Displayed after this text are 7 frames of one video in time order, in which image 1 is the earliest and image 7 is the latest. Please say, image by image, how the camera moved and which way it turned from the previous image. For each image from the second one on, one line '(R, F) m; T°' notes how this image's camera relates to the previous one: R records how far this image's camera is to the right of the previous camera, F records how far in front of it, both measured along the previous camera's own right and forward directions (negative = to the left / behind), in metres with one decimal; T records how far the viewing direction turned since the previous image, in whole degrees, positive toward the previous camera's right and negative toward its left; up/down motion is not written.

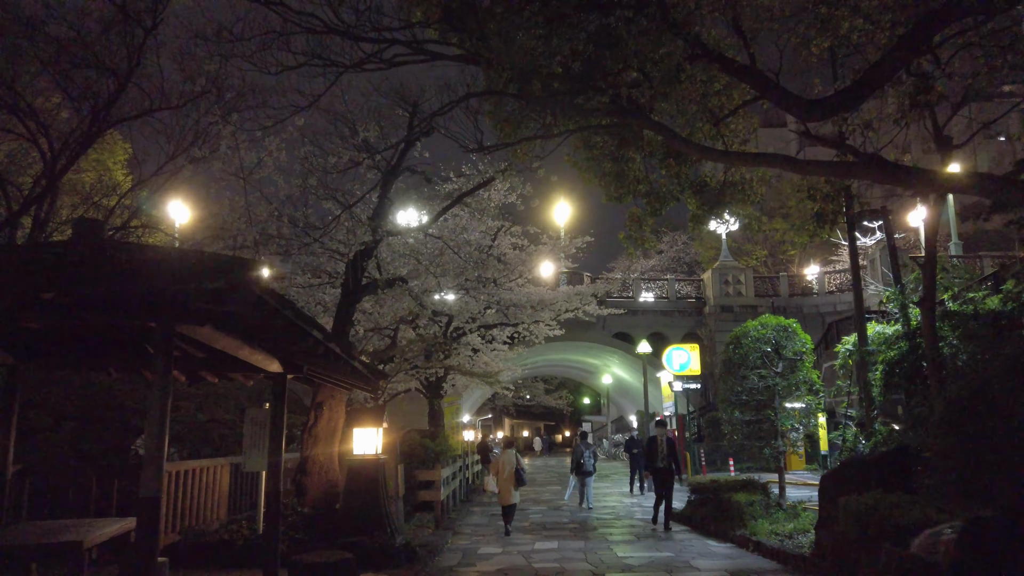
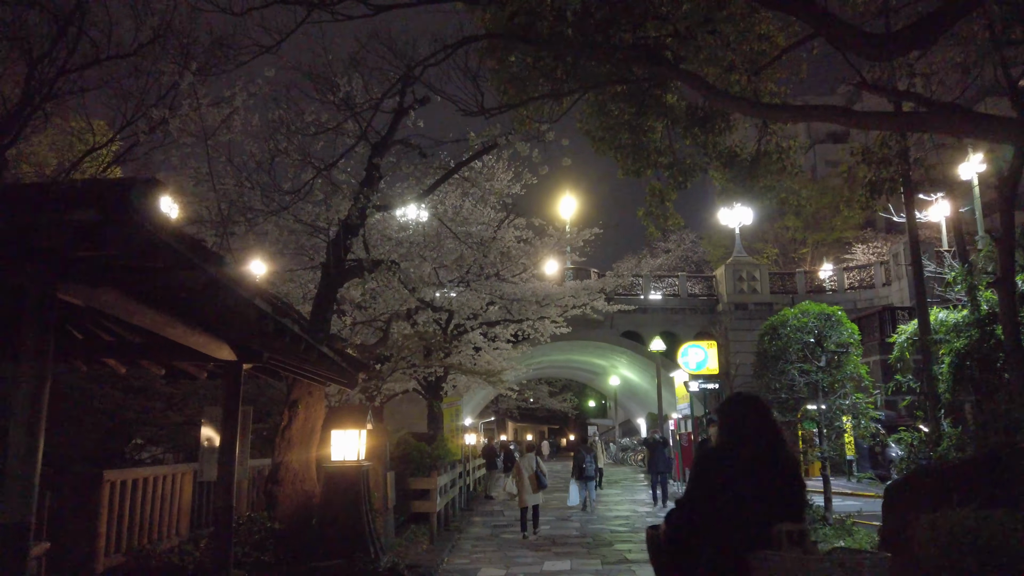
(0.0, +1.4) m; 0°
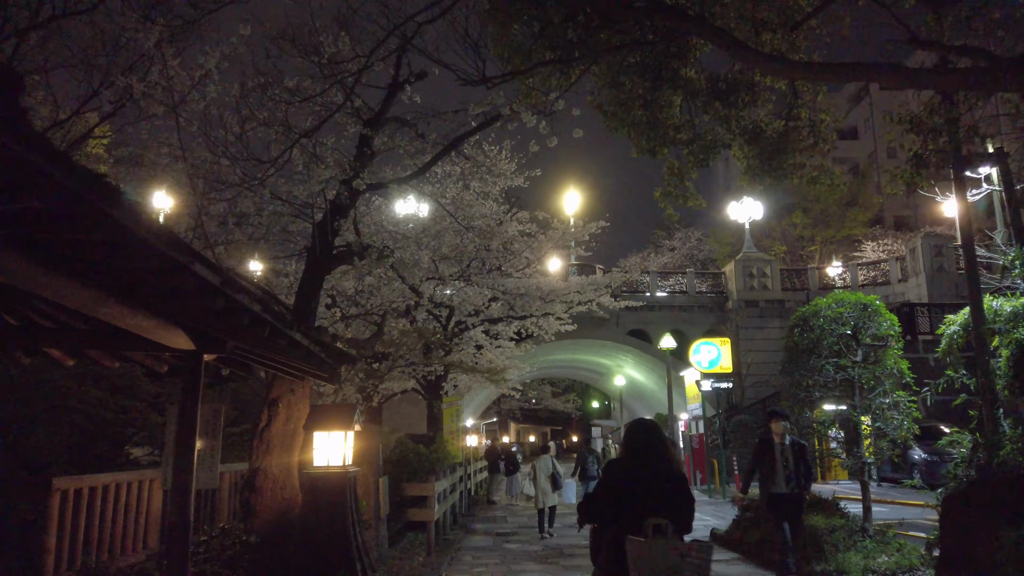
(0.0, +0.9) m; 0°
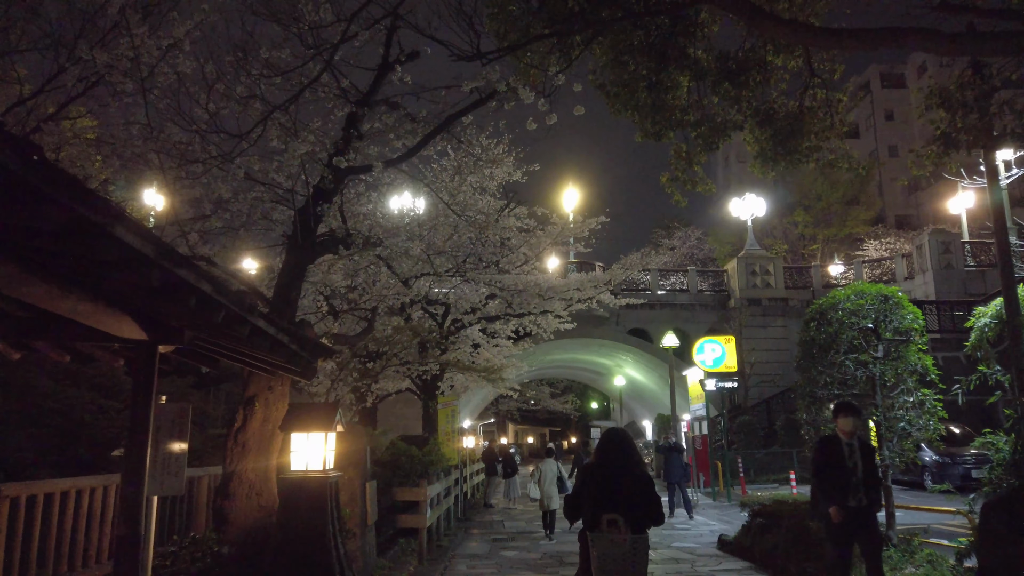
(0.0, +0.6) m; 0°
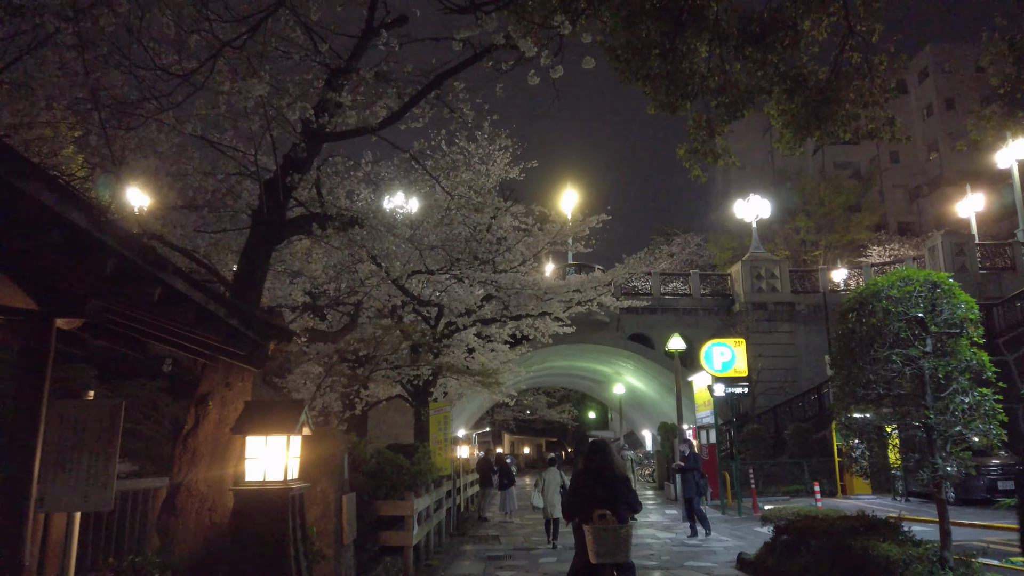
(0.0, +1.0) m; 0°
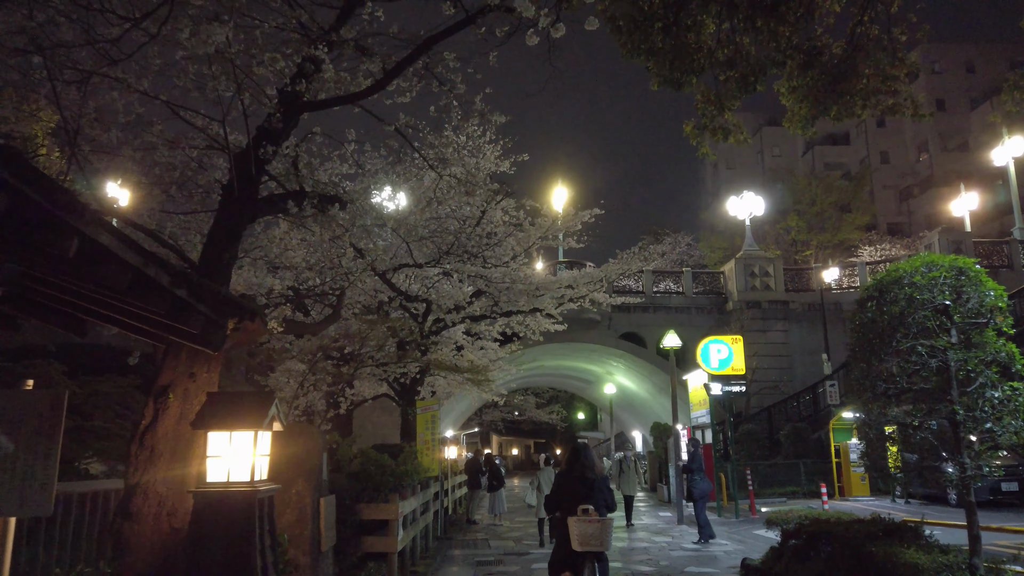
(-0.1, +0.6) m; +1°
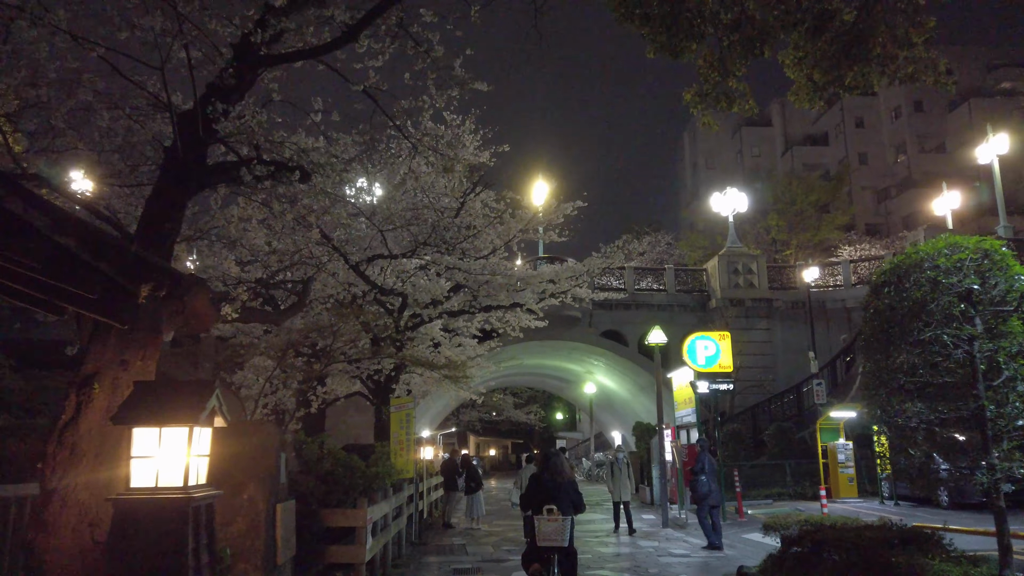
(0.0, +0.7) m; +2°
